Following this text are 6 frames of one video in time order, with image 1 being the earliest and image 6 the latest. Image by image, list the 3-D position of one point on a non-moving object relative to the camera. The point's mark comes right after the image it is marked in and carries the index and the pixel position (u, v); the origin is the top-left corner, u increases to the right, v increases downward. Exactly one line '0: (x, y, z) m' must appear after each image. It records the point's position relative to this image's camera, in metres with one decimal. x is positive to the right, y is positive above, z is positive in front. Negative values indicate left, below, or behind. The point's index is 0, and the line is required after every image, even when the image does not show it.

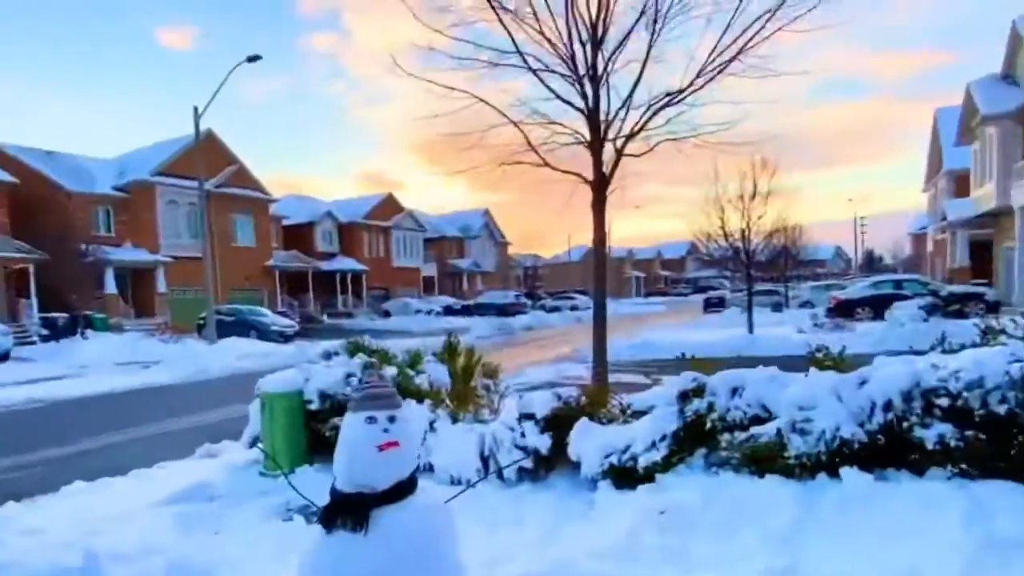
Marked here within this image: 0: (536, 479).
0: (+0.2, -1.9, +7.7) m
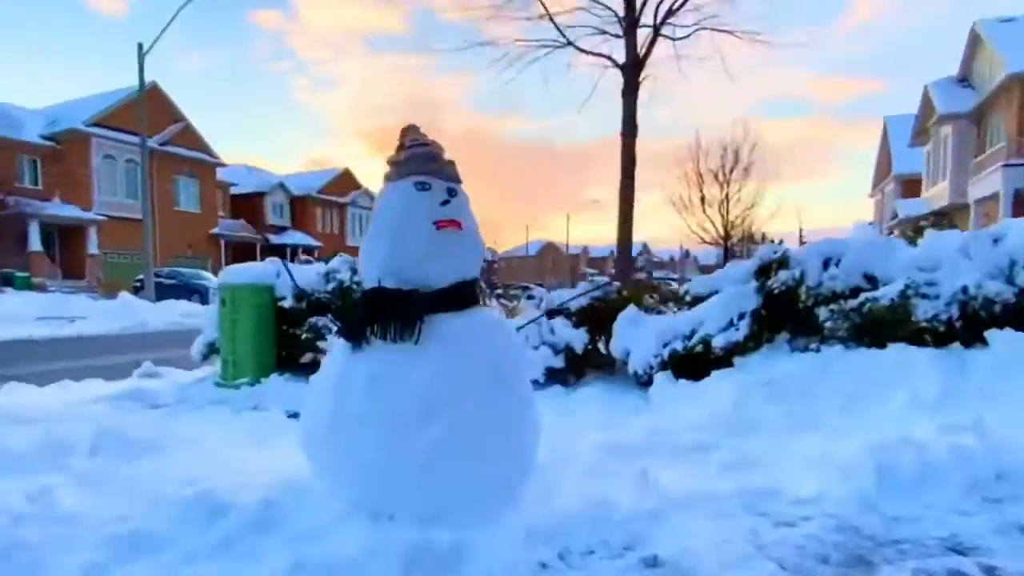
0: (+0.4, -0.7, +6.1) m
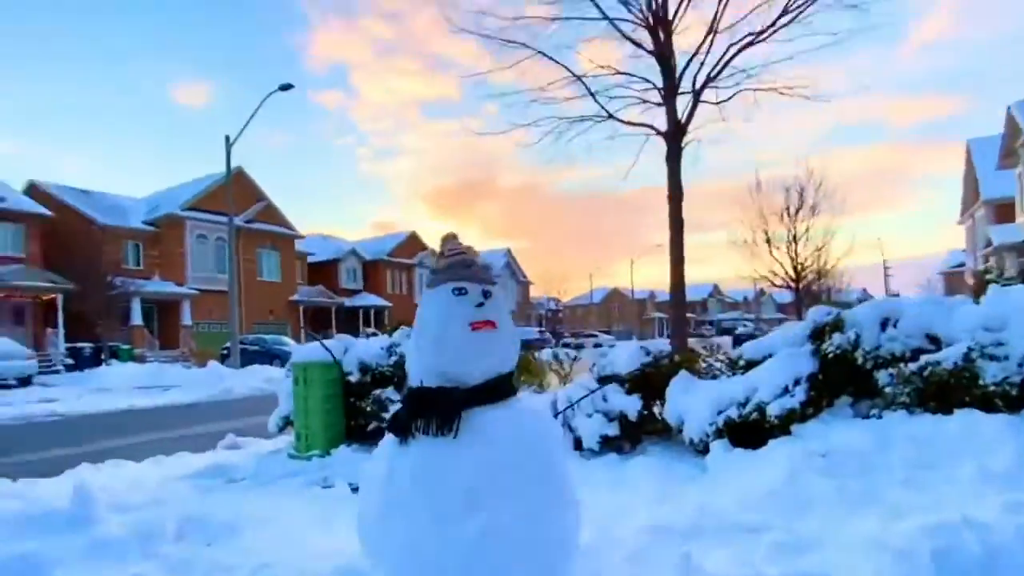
0: (+0.9, -1.3, +6.1) m
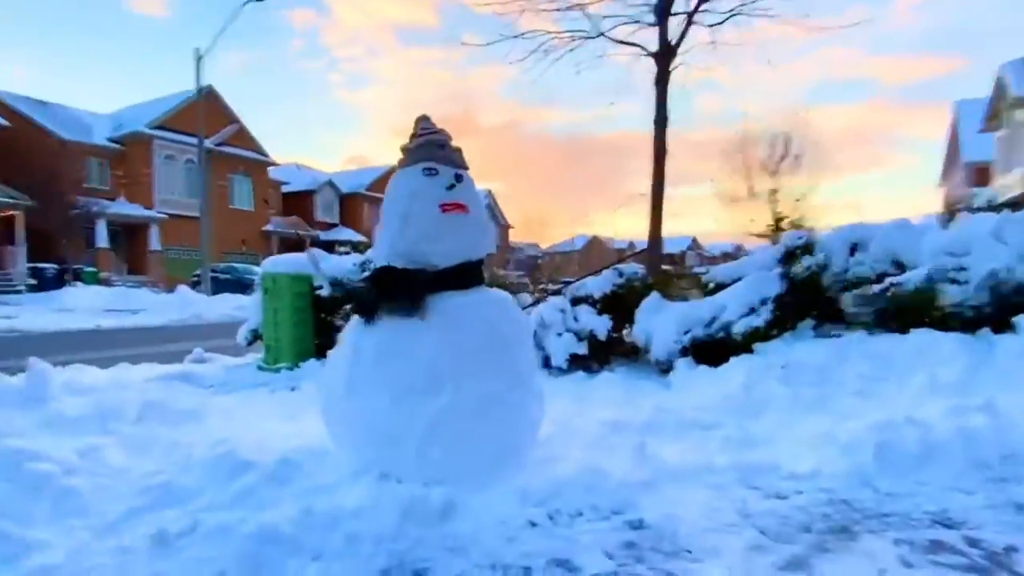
0: (+0.6, -0.6, +6.2) m
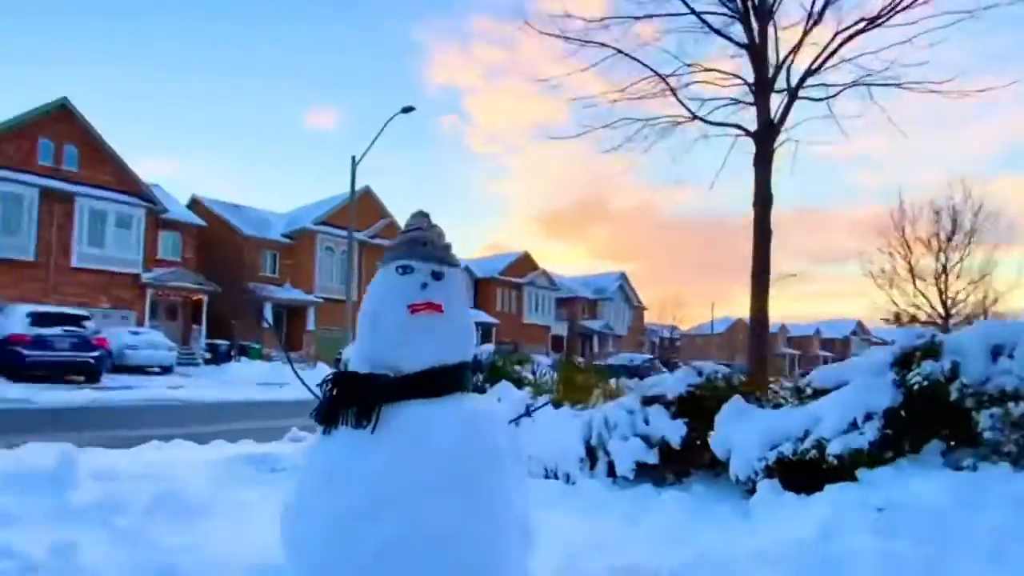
0: (+1.0, -1.3, +5.3) m
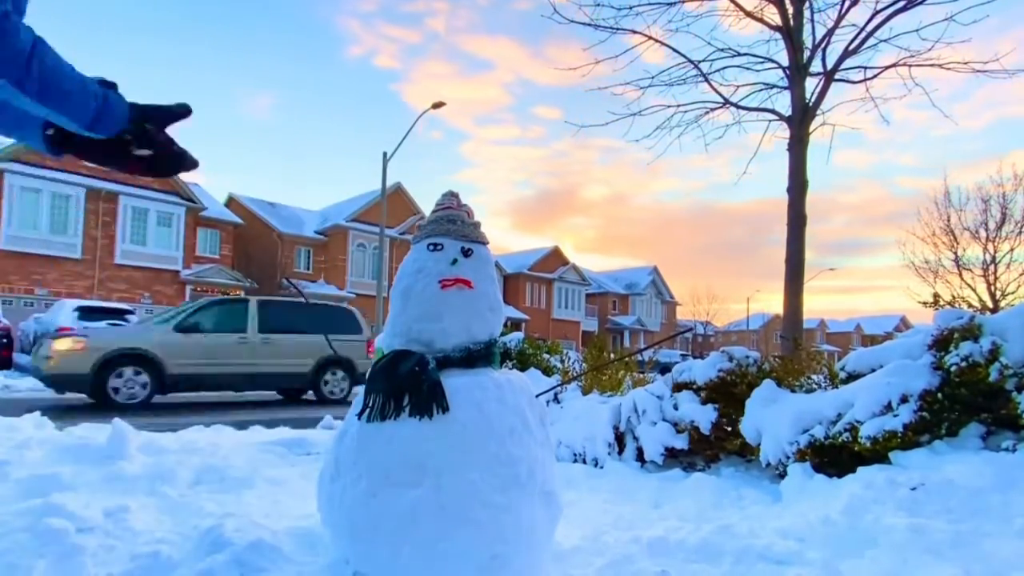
0: (+1.2, -1.2, +5.3) m
